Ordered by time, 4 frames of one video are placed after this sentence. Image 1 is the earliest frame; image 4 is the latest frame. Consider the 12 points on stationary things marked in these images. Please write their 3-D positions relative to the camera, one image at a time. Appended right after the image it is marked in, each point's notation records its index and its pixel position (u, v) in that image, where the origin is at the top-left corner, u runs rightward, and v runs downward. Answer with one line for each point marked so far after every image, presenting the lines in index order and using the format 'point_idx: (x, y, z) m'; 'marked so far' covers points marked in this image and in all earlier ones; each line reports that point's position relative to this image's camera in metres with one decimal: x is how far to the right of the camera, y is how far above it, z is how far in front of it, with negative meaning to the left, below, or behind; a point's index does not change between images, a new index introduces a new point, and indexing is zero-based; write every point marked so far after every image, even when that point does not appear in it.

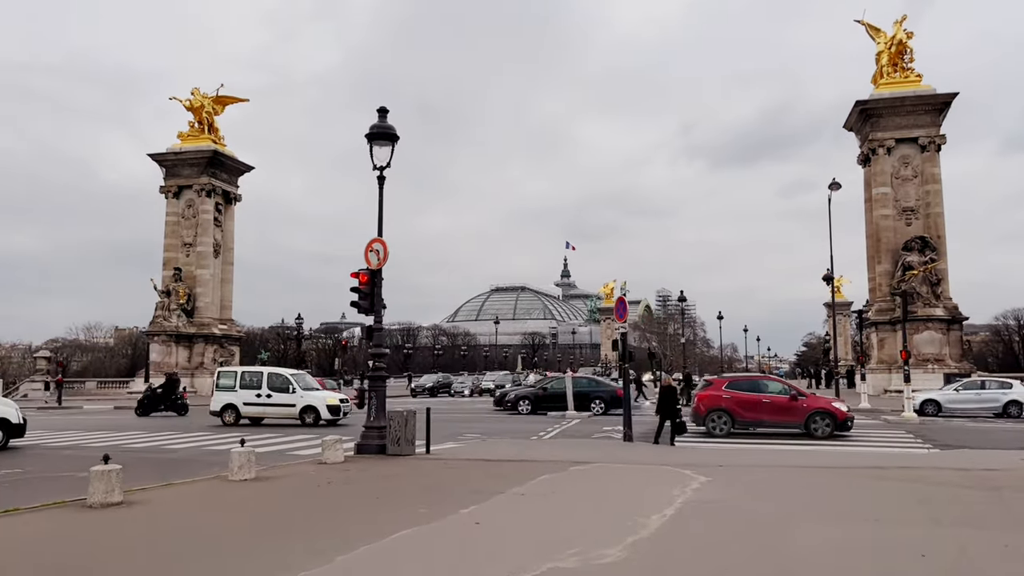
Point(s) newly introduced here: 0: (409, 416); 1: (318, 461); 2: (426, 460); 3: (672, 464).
0: (-2.0, -2.5, +15.8) m
1: (-3.5, -3.2, +14.7) m
2: (-1.6, -3.2, +14.9) m
3: (+2.8, -3.1, +14.0) m
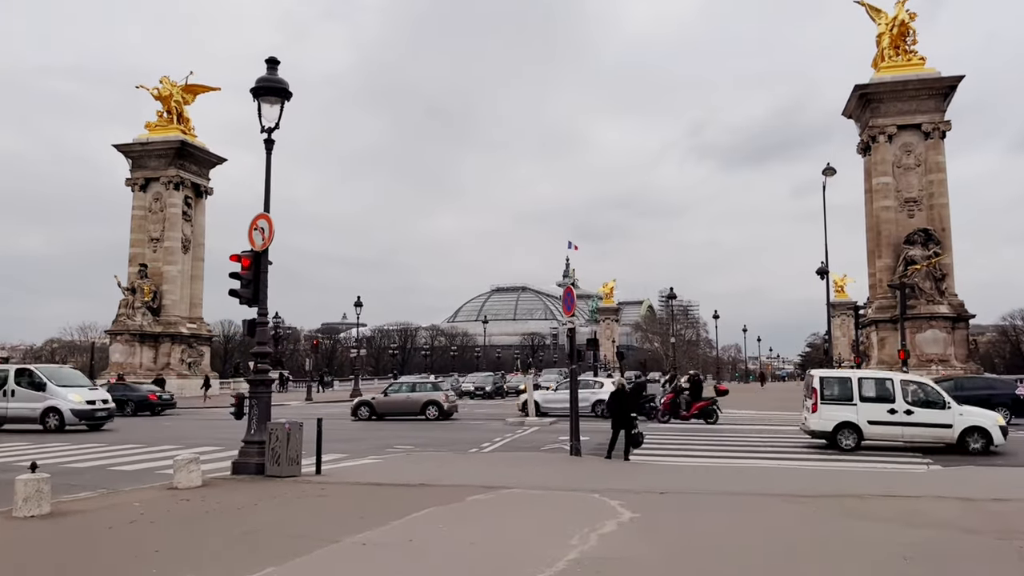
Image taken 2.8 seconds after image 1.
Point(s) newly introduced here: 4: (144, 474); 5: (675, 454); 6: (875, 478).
0: (-3.6, -2.3, +13.0) m
1: (-5.1, -2.9, +11.9) m
2: (-3.1, -3.0, +12.1) m
3: (+1.2, -2.8, +11.2) m
4: (-6.1, -3.1, +13.3) m
5: (+3.5, -3.5, +17.2) m
6: (+6.3, -3.3, +13.9) m
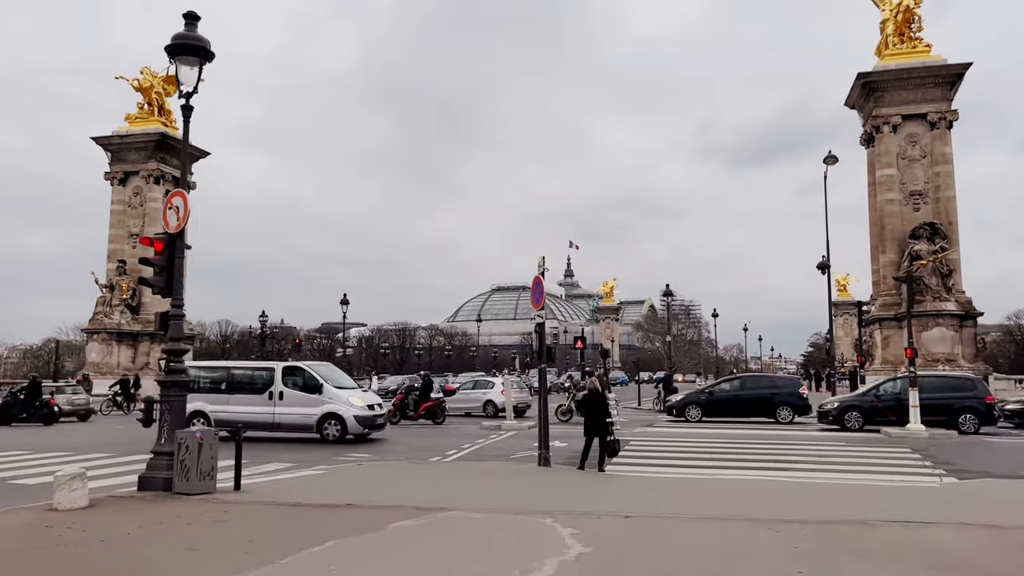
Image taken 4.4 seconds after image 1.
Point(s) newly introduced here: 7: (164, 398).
0: (-4.3, -2.1, +11.2) m
1: (-5.8, -2.7, +10.1) m
2: (-3.9, -2.8, +10.3) m
3: (+0.5, -2.6, +9.4) m
4: (-6.8, -2.9, +11.5) m
5: (+2.7, -3.4, +15.4) m
6: (+5.5, -3.1, +12.1) m
7: (-5.1, -1.6, +11.8) m
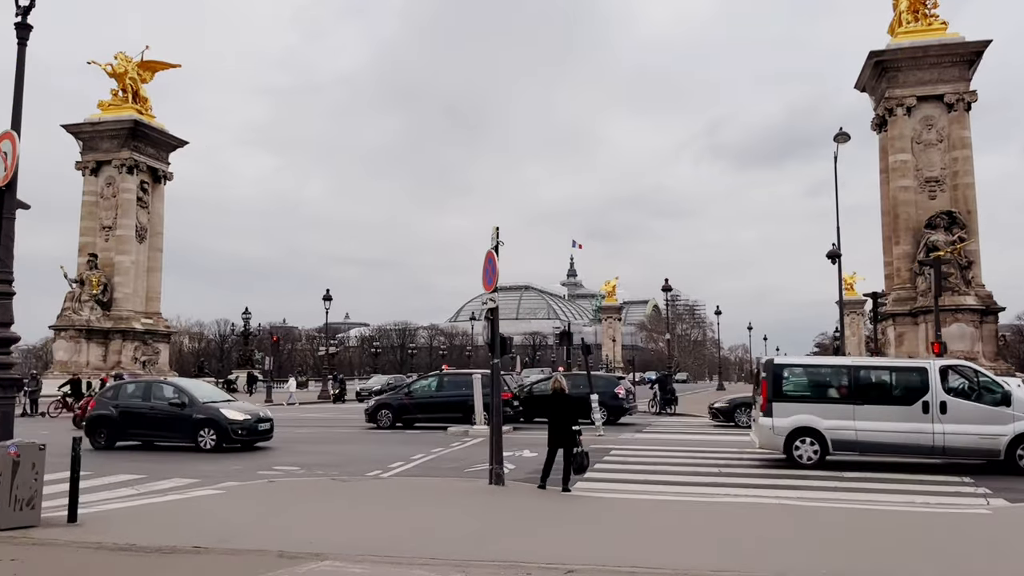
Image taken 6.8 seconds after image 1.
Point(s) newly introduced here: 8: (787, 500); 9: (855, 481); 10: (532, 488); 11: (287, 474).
0: (-5.1, -1.7, +8.4) m
1: (-6.6, -2.4, +7.3) m
2: (-4.7, -2.4, +7.5) m
3: (-0.4, -2.3, +6.6) m
4: (-7.7, -2.5, +8.8) m
5: (+1.9, -3.0, +12.6) m
6: (+4.7, -2.8, +9.2) m
7: (-5.9, -1.3, +9.0) m
8: (+3.8, -2.9, +11.2) m
9: (+5.7, -3.2, +13.2) m
10: (+0.3, -3.0, +12.1) m
11: (-3.8, -3.2, +13.7) m
